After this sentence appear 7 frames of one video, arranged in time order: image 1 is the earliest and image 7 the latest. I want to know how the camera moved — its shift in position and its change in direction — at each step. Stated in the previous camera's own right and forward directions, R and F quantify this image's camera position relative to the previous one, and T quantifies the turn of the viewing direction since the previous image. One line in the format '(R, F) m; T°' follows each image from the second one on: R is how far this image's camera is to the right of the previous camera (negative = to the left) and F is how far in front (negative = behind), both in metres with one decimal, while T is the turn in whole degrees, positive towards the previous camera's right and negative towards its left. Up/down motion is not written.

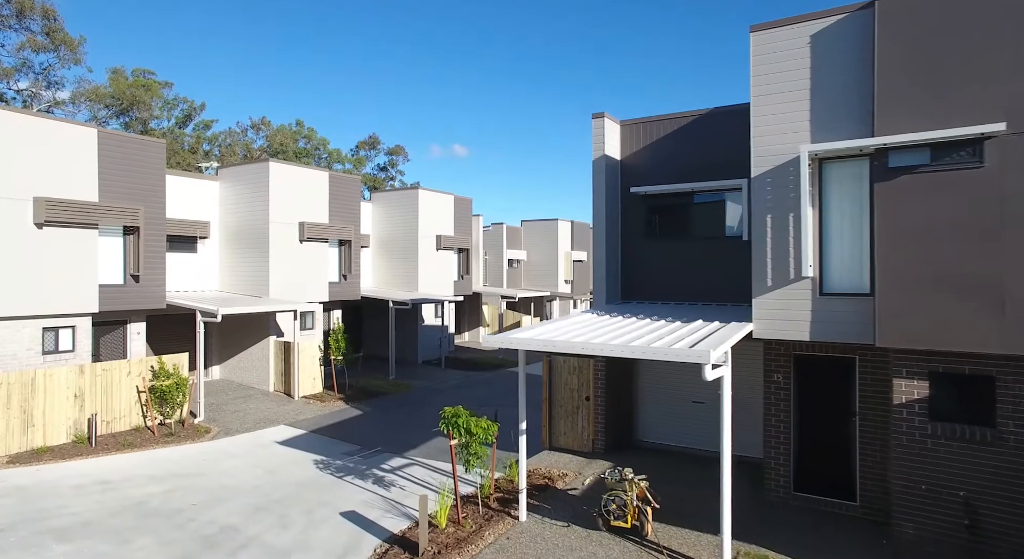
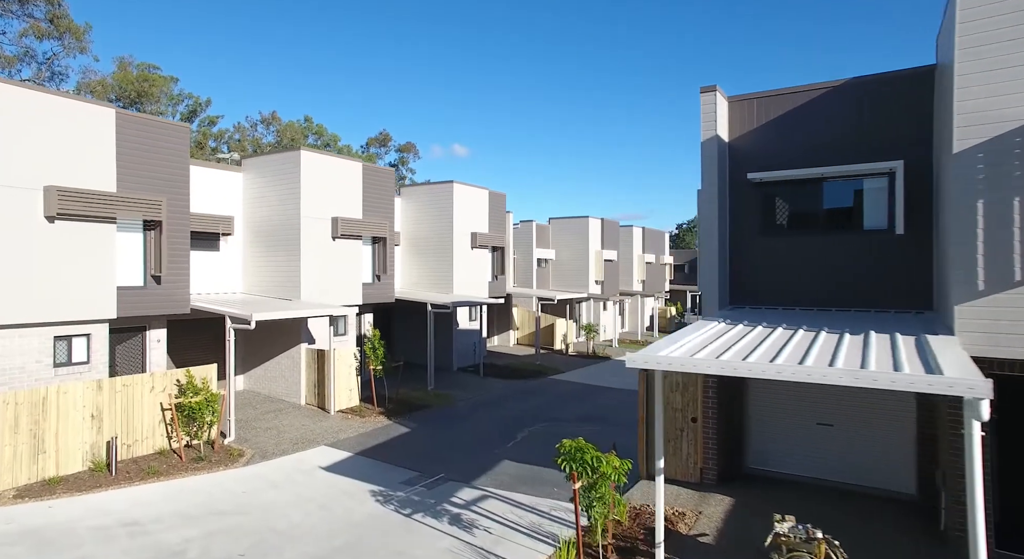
(-1.6, +1.7) m; 0°
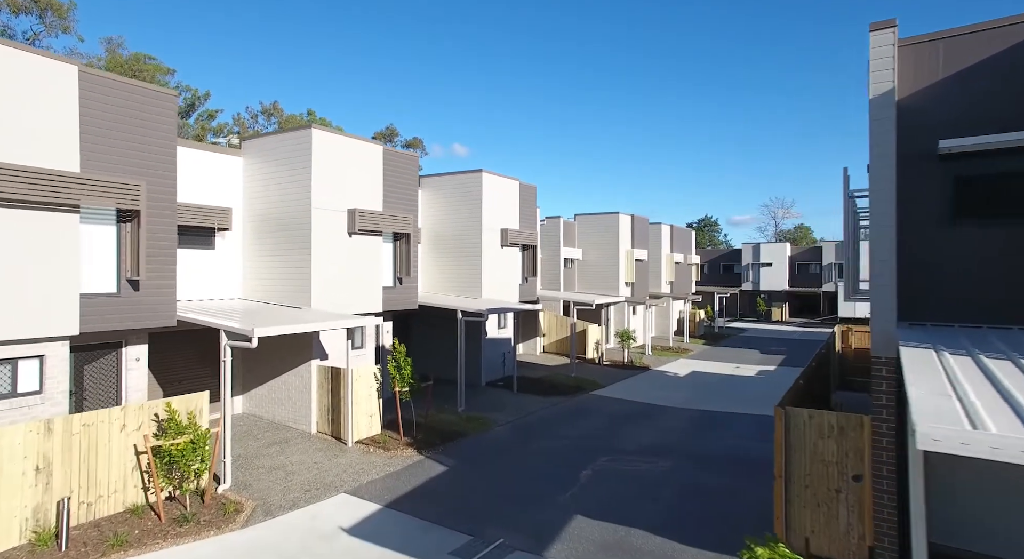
(-1.2, +2.7) m; 0°
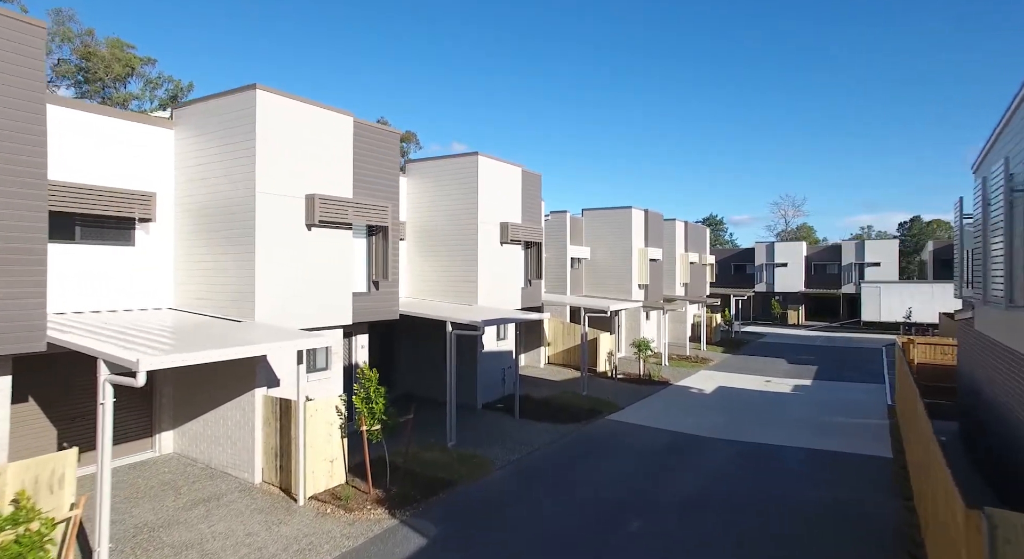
(-0.1, +3.2) m; 0°
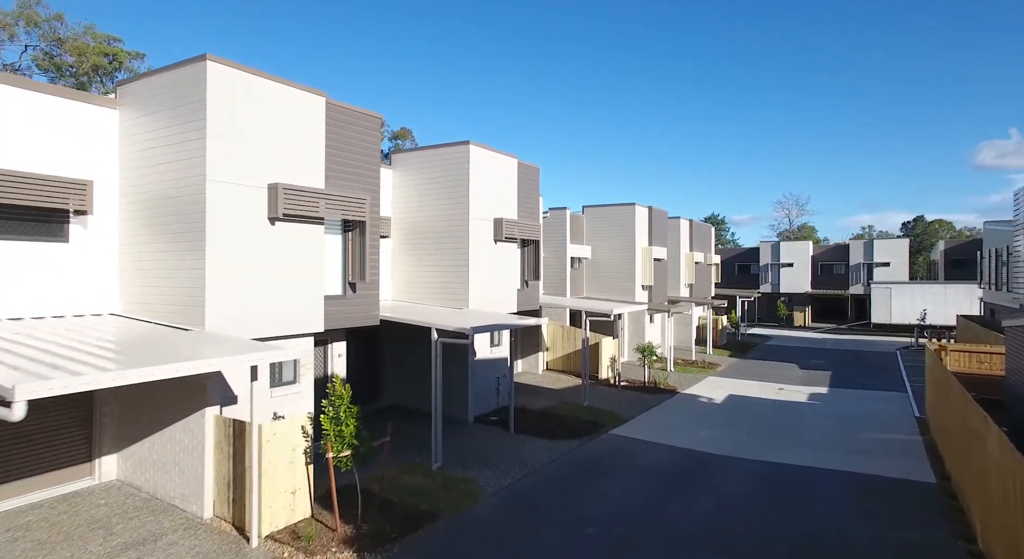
(+0.1, +1.5) m; 0°
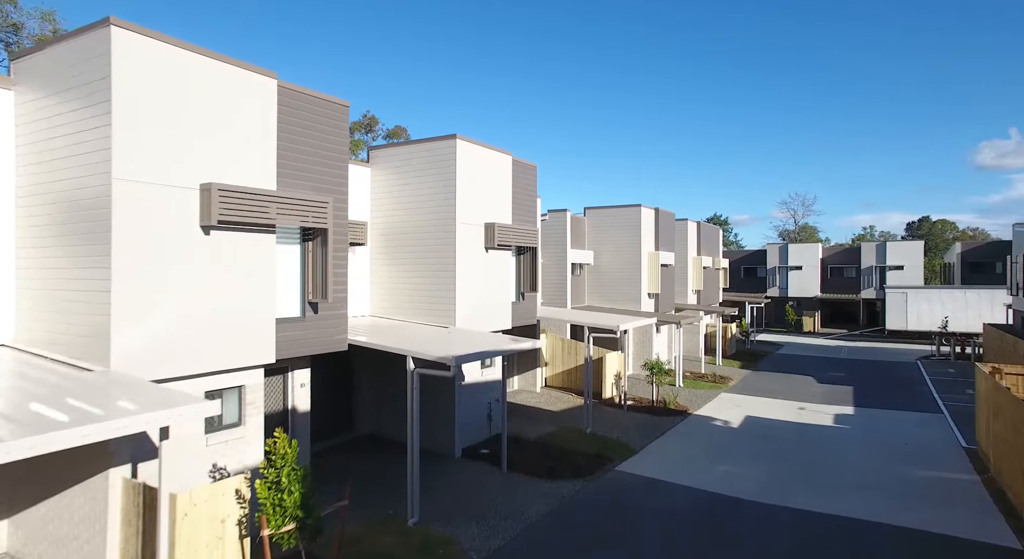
(+0.1, +2.0) m; 0°
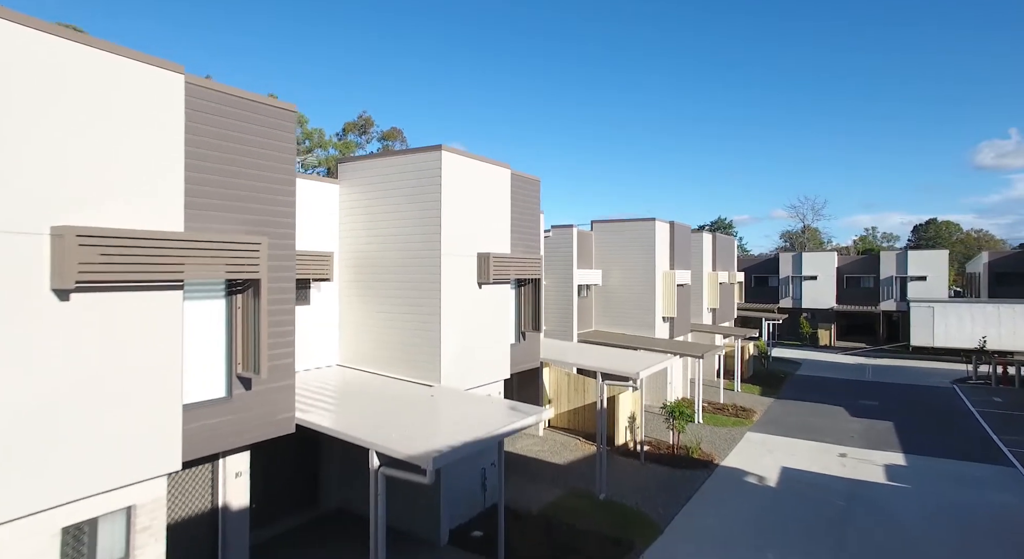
(0.0, +2.6) m; 0°
